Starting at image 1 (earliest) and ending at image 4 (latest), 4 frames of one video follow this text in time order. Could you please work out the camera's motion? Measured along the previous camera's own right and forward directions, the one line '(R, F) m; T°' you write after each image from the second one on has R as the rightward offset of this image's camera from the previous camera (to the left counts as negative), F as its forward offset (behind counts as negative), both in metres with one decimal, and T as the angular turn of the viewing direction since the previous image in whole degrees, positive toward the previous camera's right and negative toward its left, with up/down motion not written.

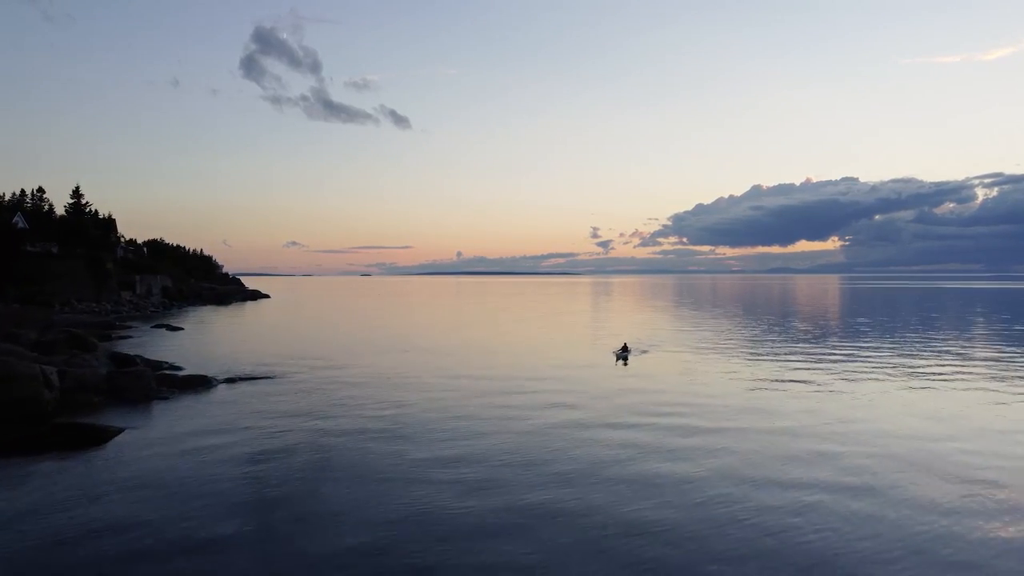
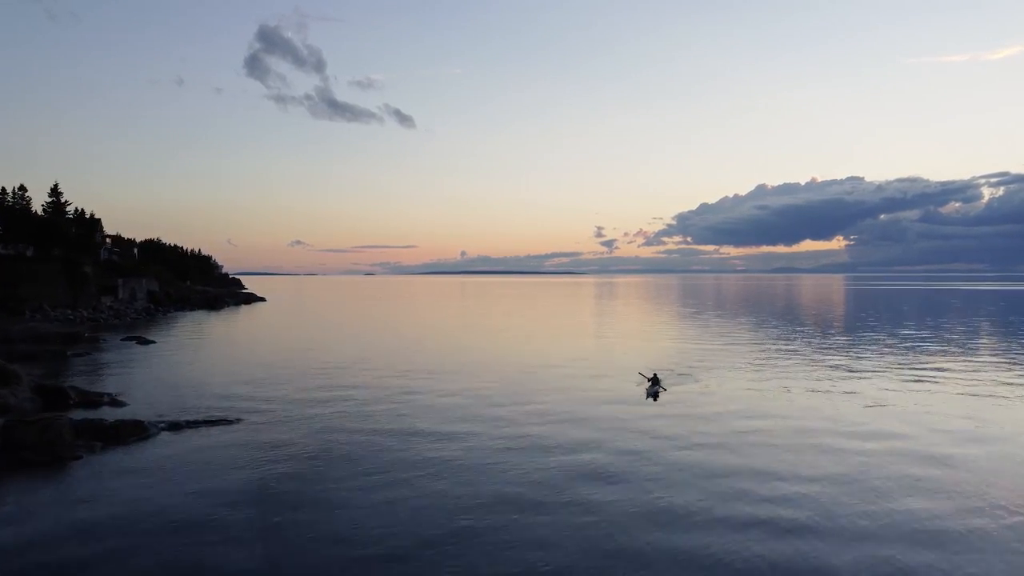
(-0.1, +4.0) m; 0°
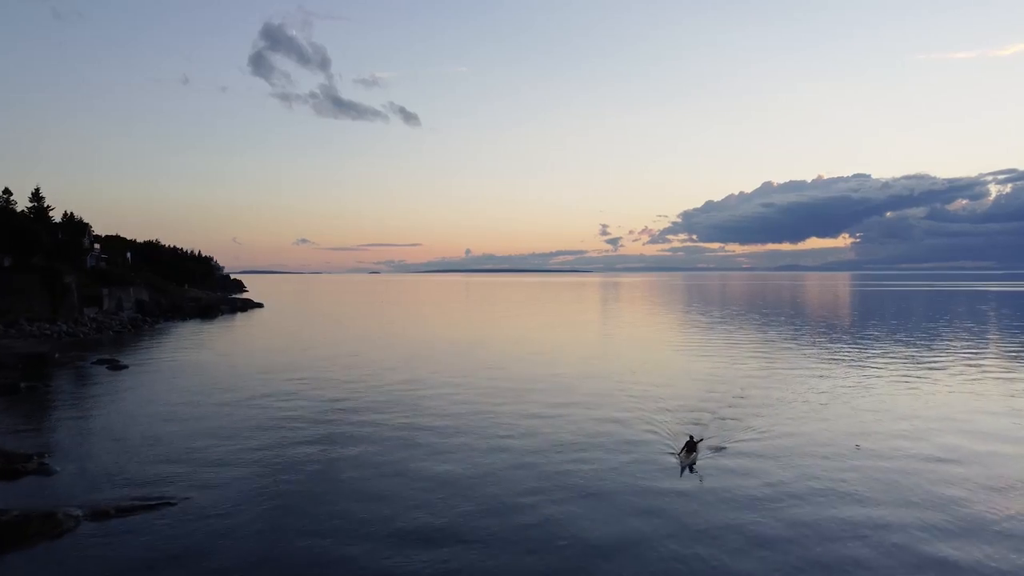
(-0.1, +3.5) m; 0°
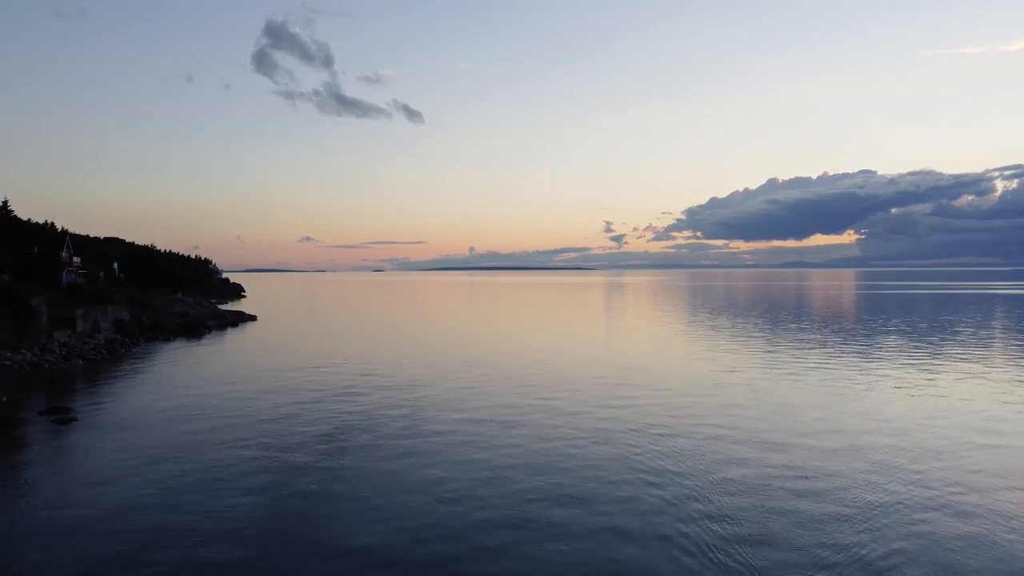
(0.0, +4.3) m; 0°
